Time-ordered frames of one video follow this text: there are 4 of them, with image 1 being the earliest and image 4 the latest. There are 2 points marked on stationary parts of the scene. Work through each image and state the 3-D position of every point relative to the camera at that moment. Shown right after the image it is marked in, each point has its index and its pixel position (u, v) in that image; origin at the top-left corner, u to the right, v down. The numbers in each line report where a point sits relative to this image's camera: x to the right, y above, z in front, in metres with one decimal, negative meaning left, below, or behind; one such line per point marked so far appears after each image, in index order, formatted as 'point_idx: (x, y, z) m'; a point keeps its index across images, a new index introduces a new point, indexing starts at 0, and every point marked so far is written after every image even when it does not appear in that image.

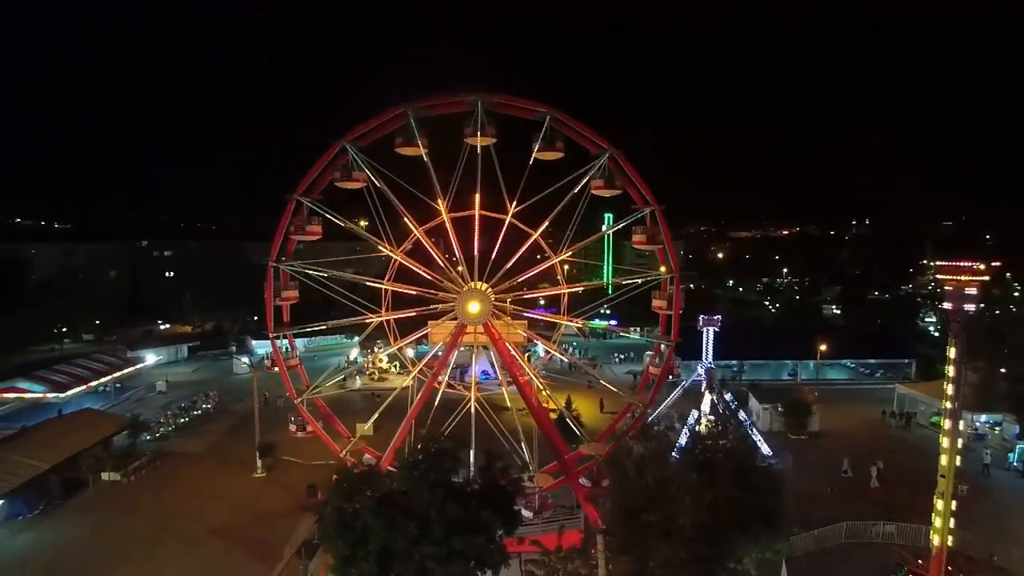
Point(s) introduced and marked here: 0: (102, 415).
0: (-11.2, -3.5, +18.3) m
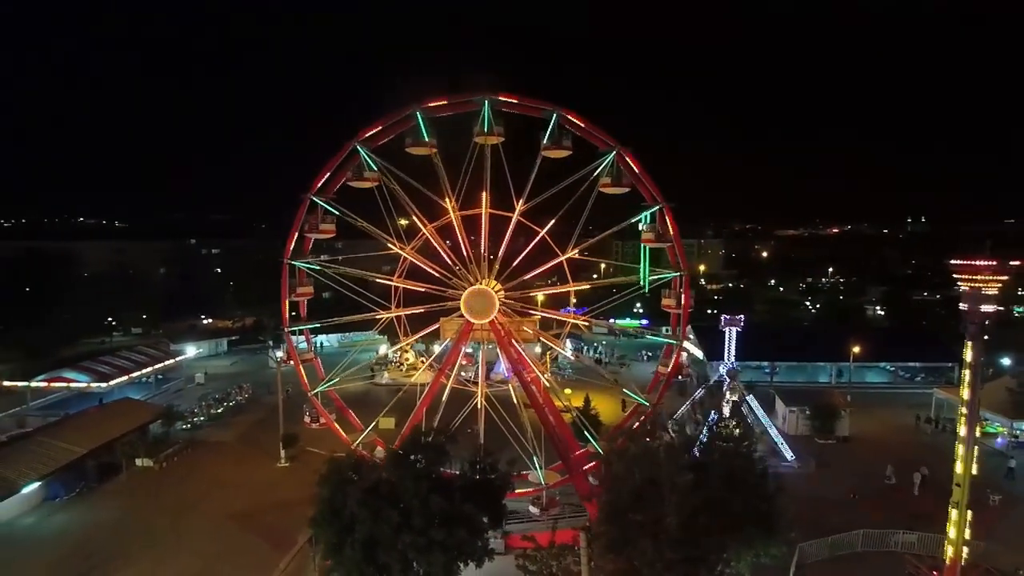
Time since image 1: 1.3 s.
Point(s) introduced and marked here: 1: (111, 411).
0: (-10.8, -3.3, +19.4) m
1: (-11.1, -3.4, +18.5) m
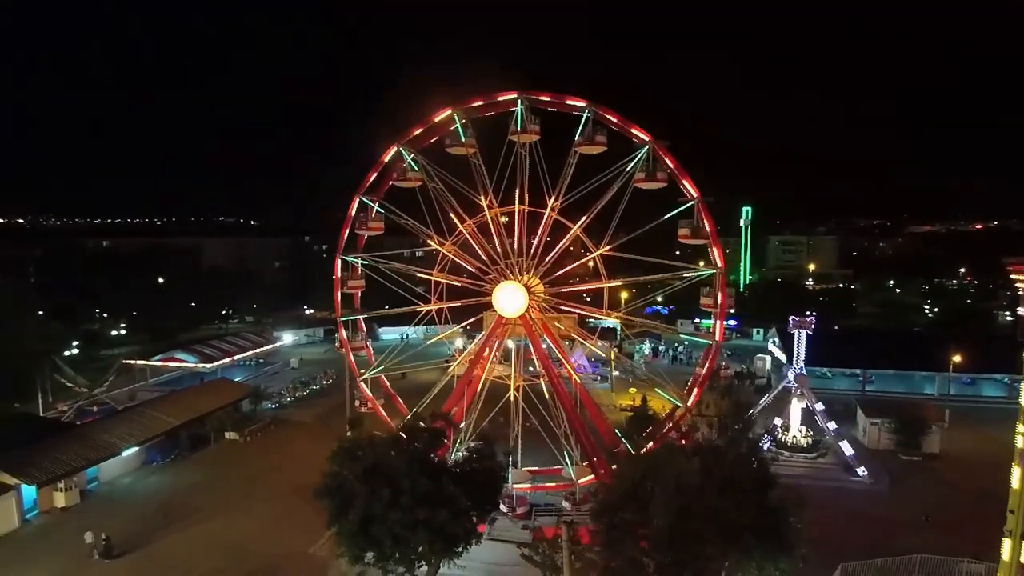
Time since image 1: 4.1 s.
0: (-8.9, -3.1, +21.6) m
1: (-9.4, -3.1, +20.8) m
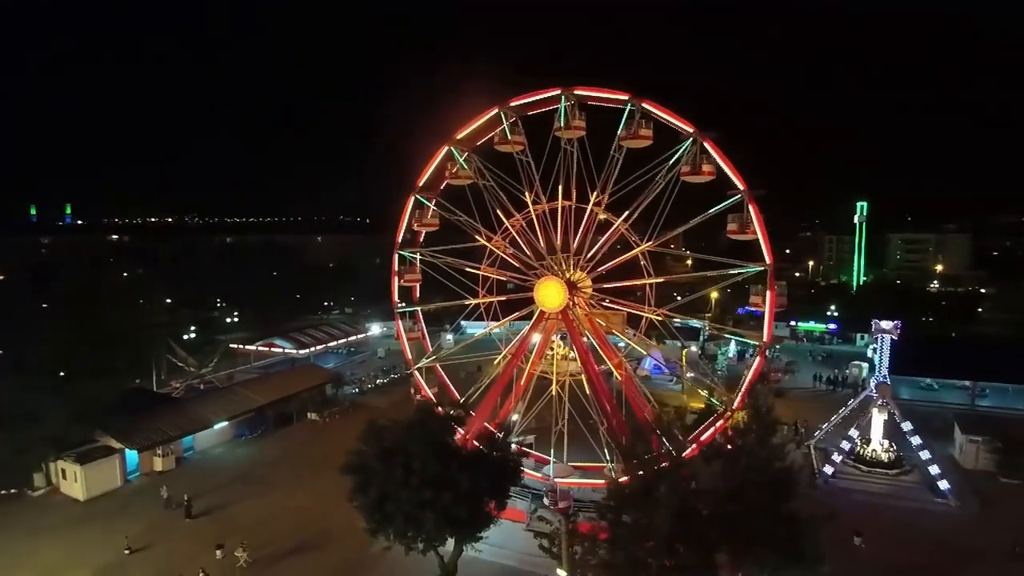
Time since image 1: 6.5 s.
0: (-6.6, -2.8, +23.2) m
1: (-7.2, -2.8, +22.6) m
